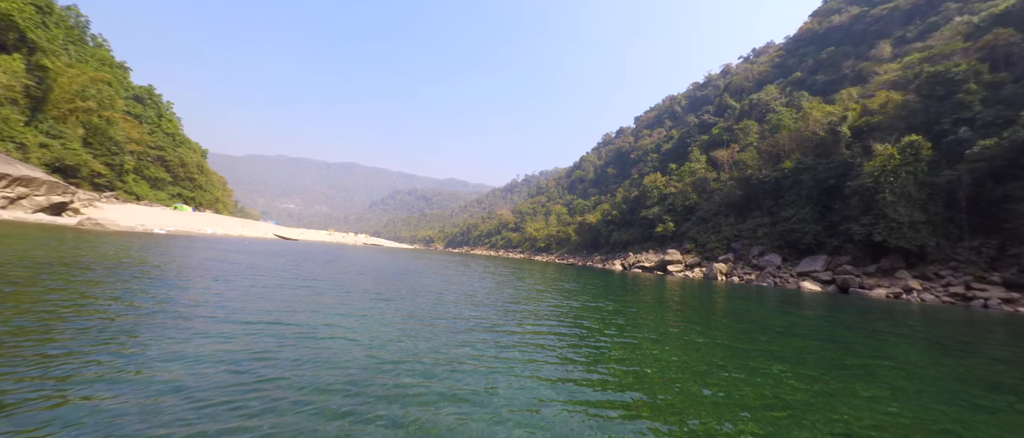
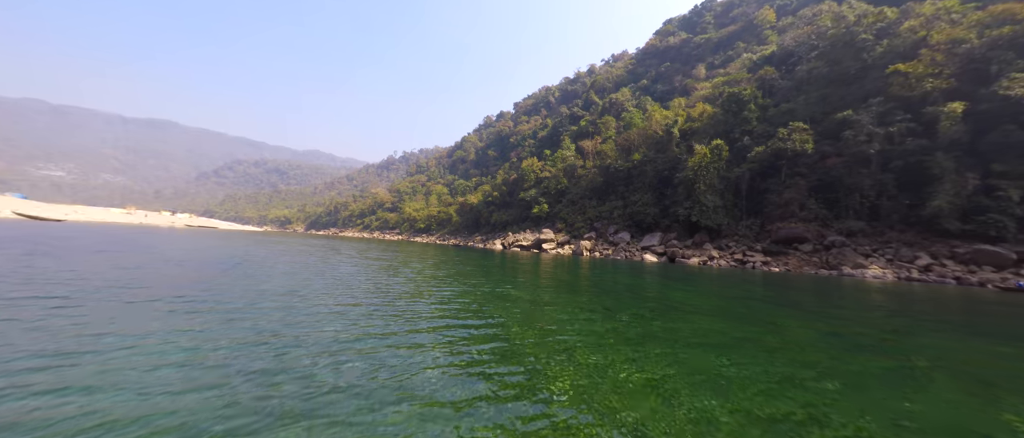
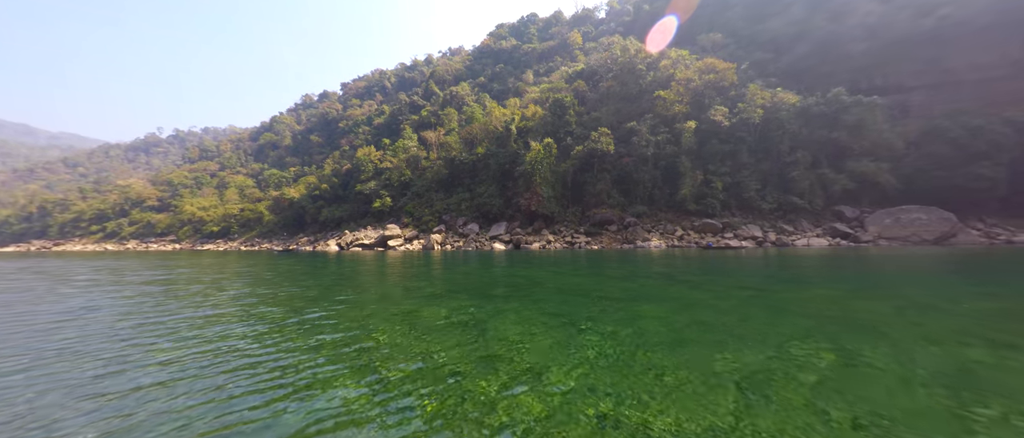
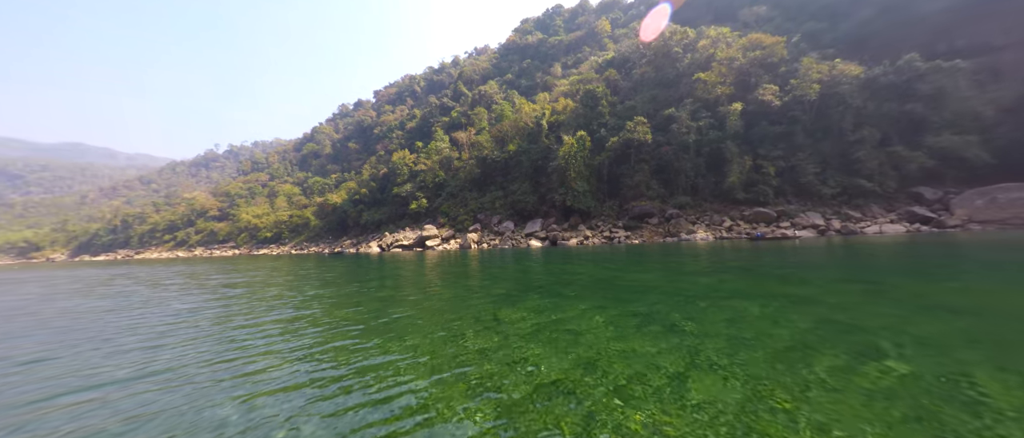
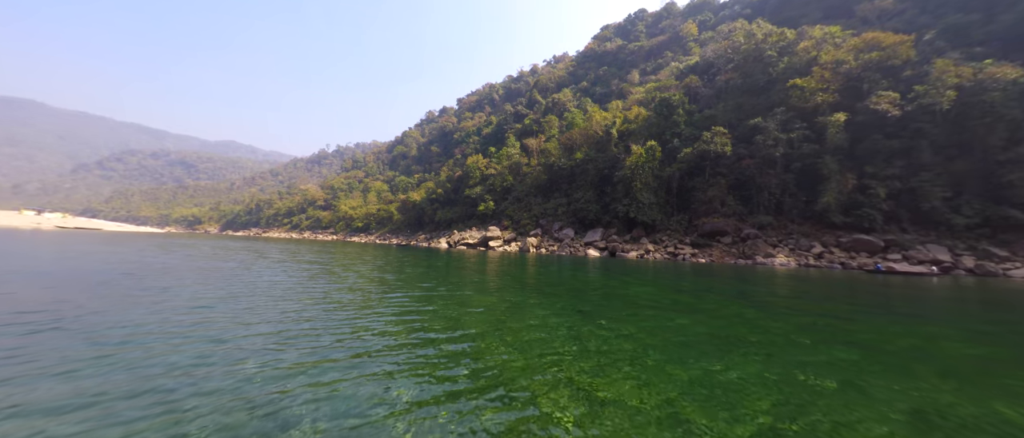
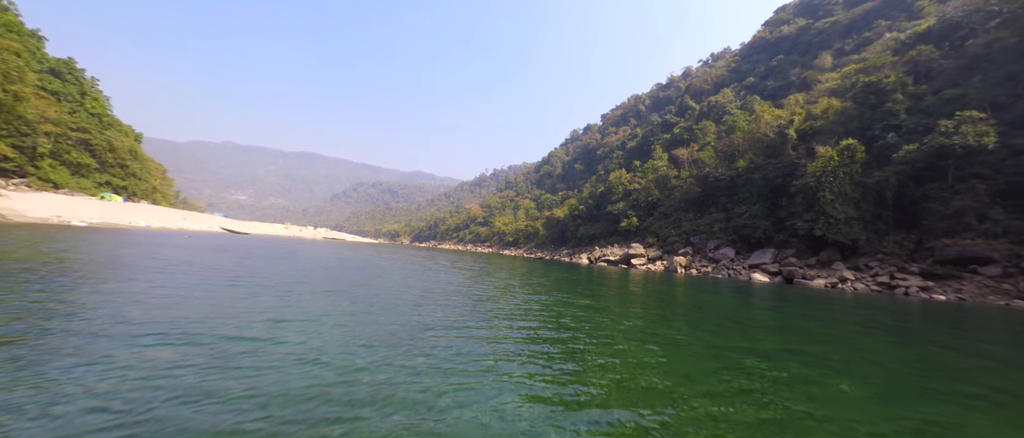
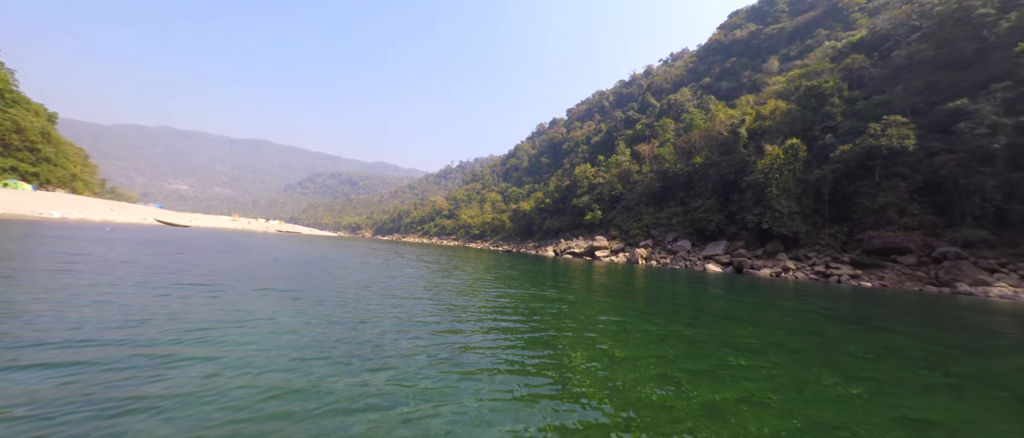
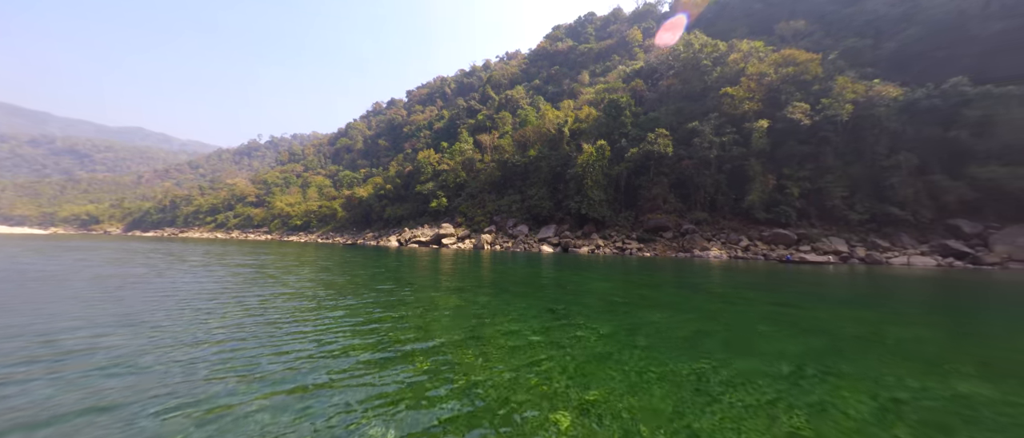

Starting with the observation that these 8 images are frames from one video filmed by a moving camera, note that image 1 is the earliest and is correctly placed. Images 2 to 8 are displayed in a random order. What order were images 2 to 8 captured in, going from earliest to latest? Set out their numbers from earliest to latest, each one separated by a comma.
6, 7, 2, 5, 8, 3, 4
